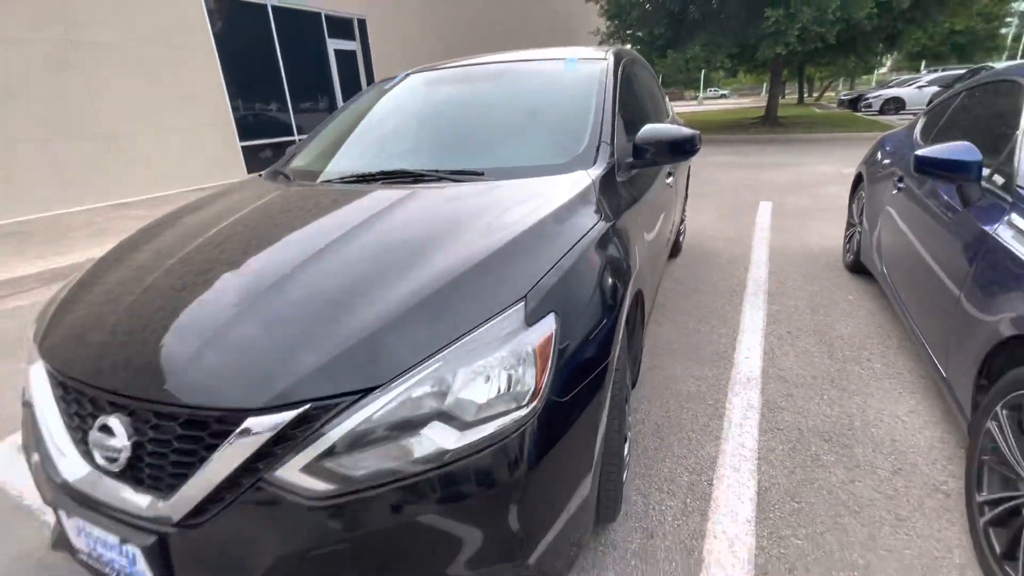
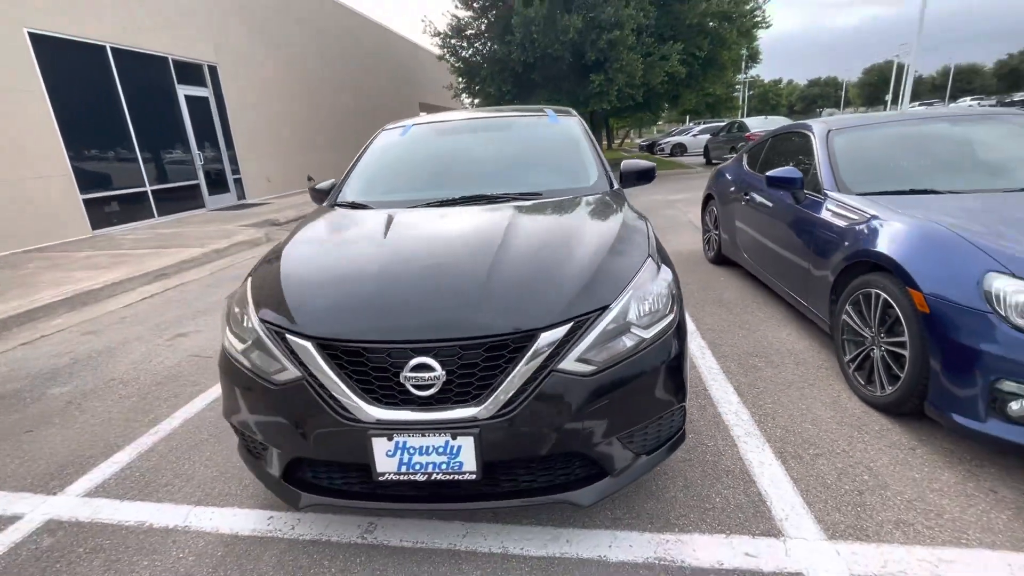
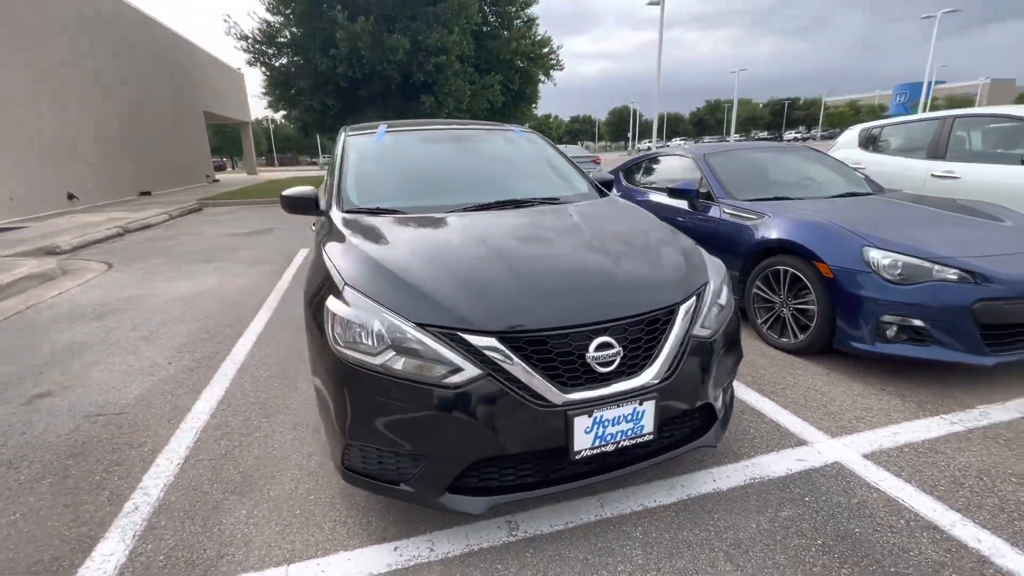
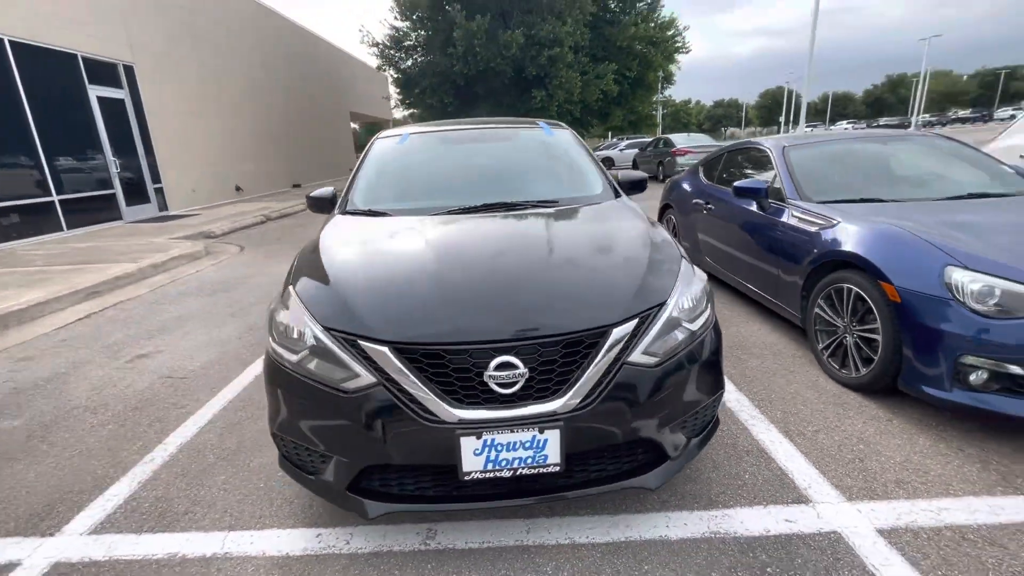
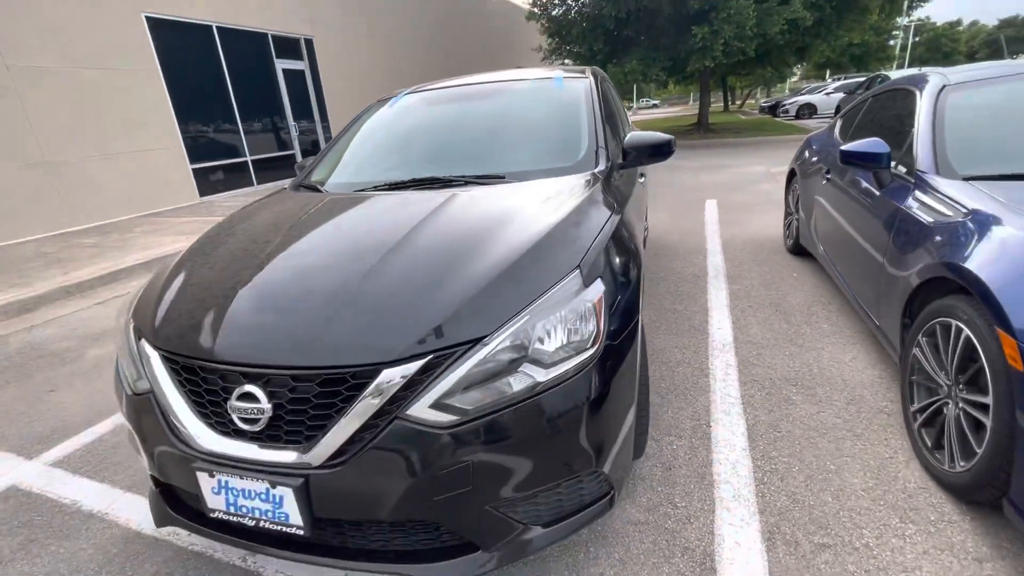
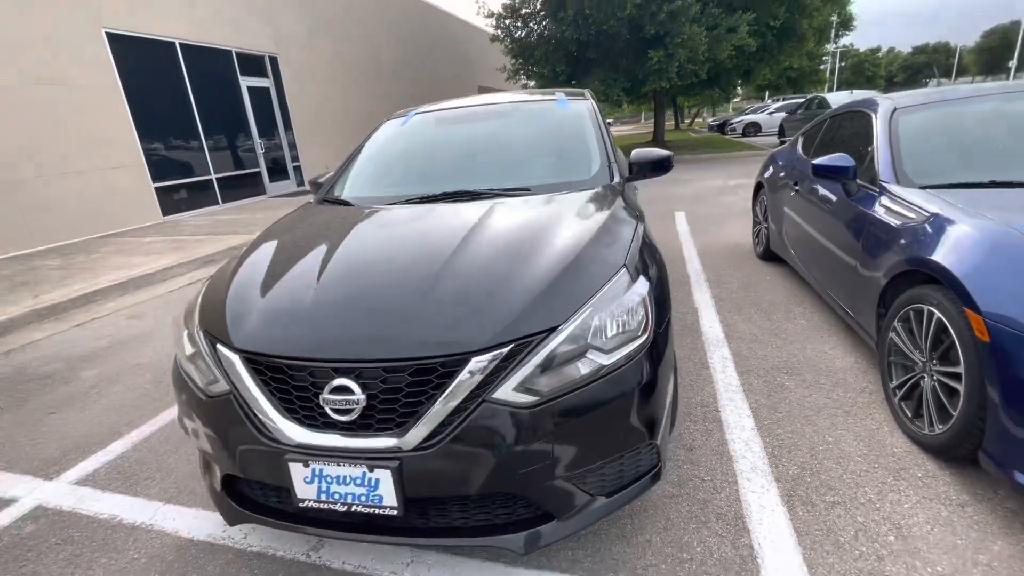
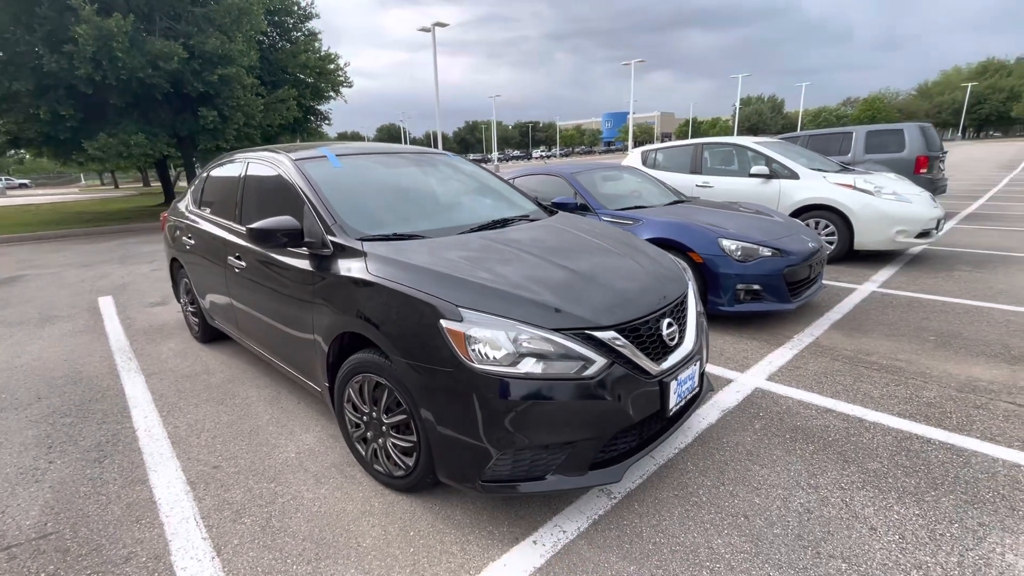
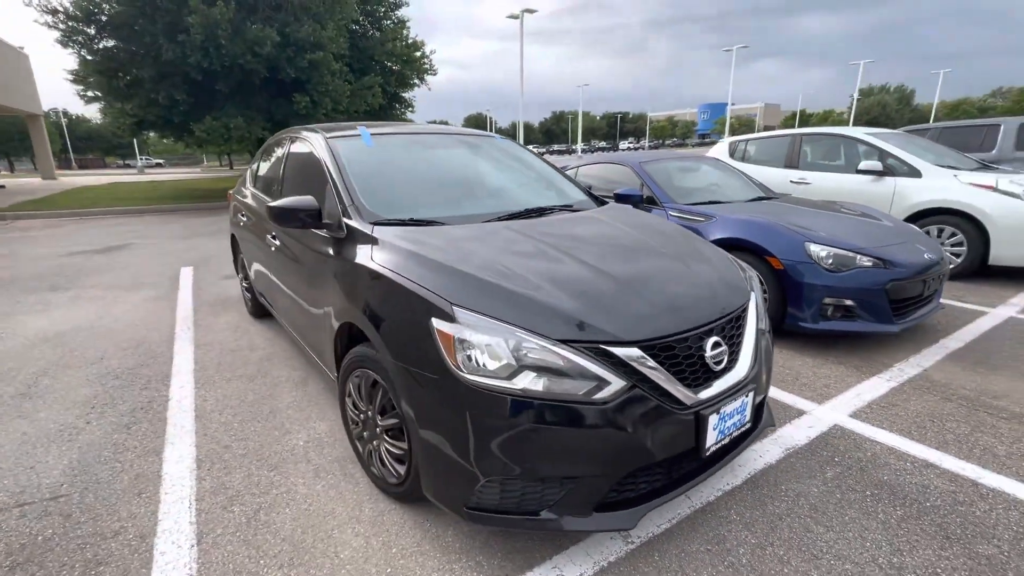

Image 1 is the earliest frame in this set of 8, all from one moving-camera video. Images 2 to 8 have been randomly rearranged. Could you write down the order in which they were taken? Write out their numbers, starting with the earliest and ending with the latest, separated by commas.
5, 6, 2, 4, 3, 8, 7
